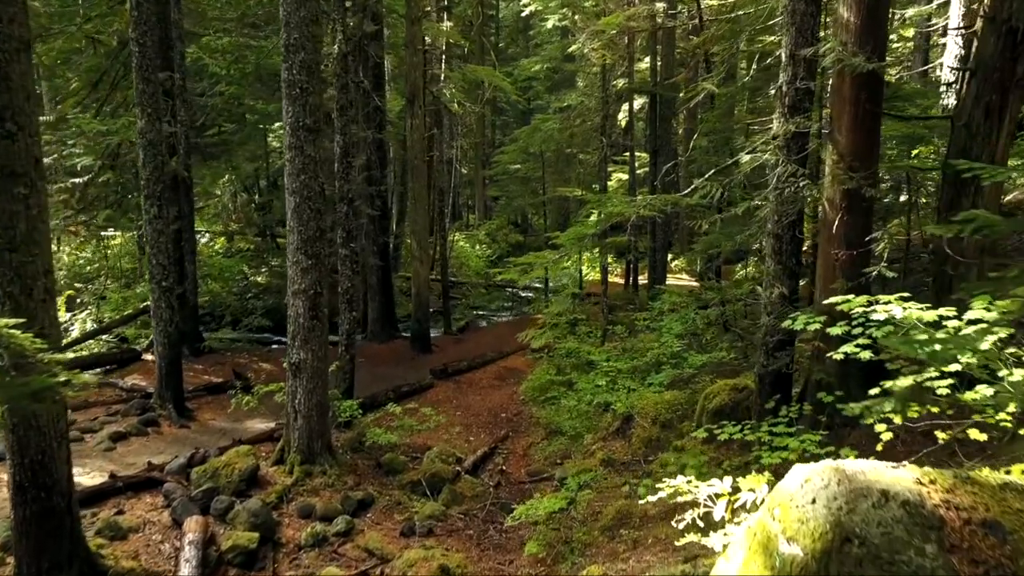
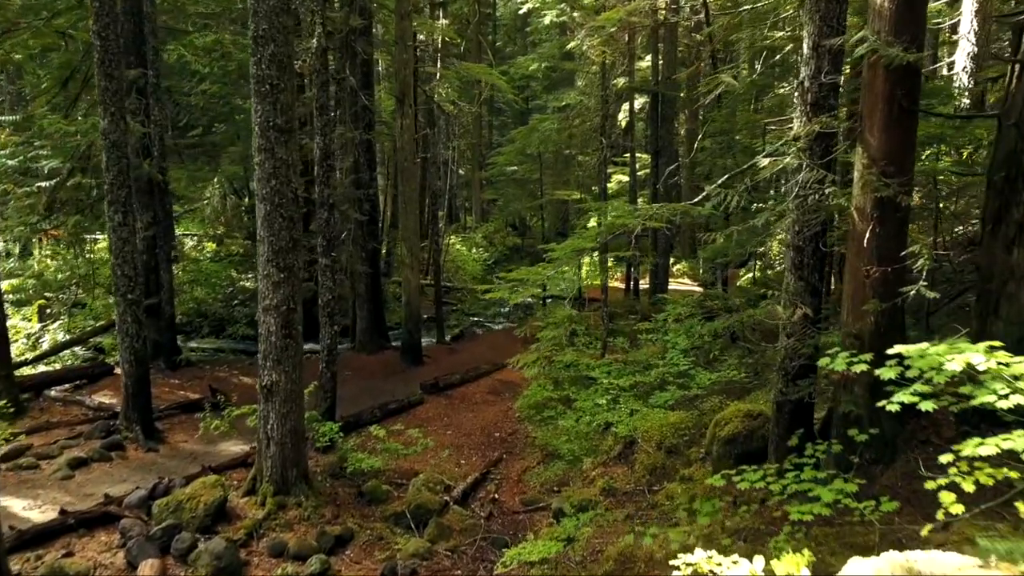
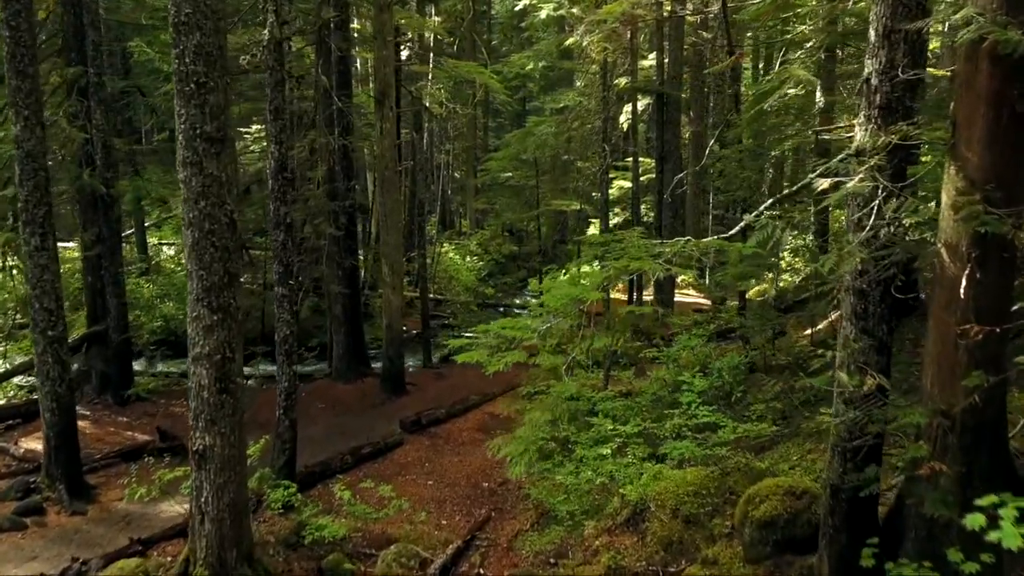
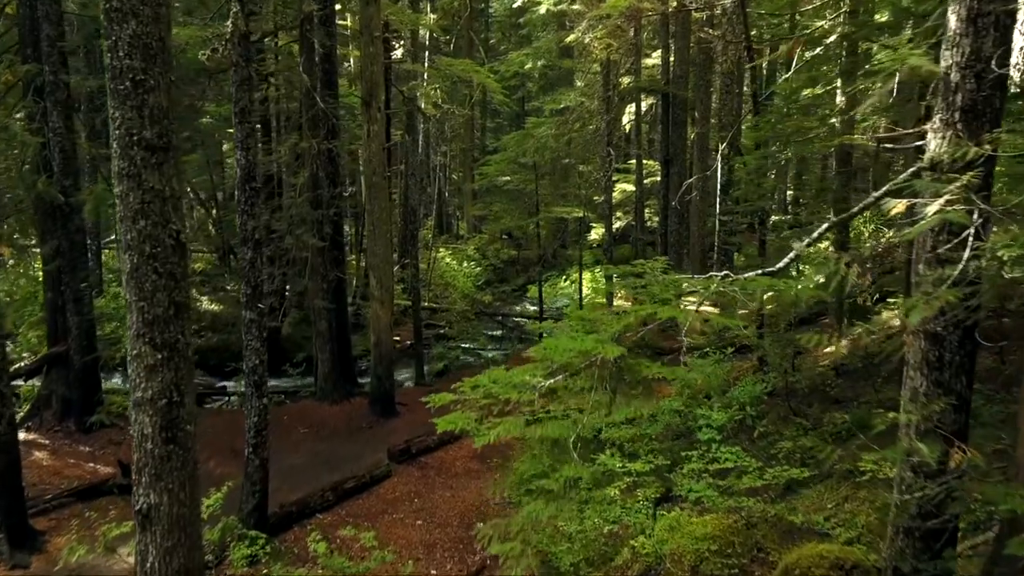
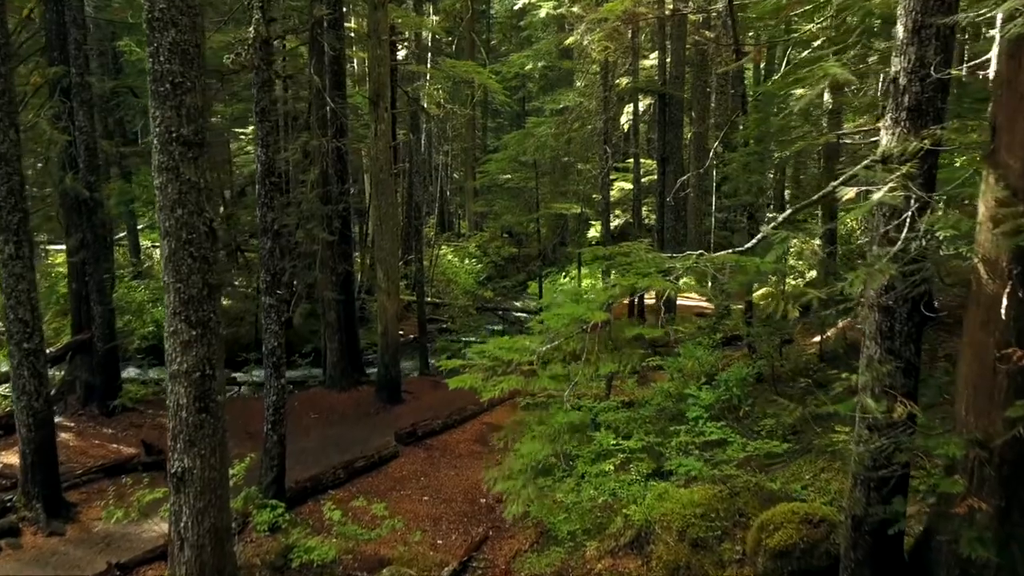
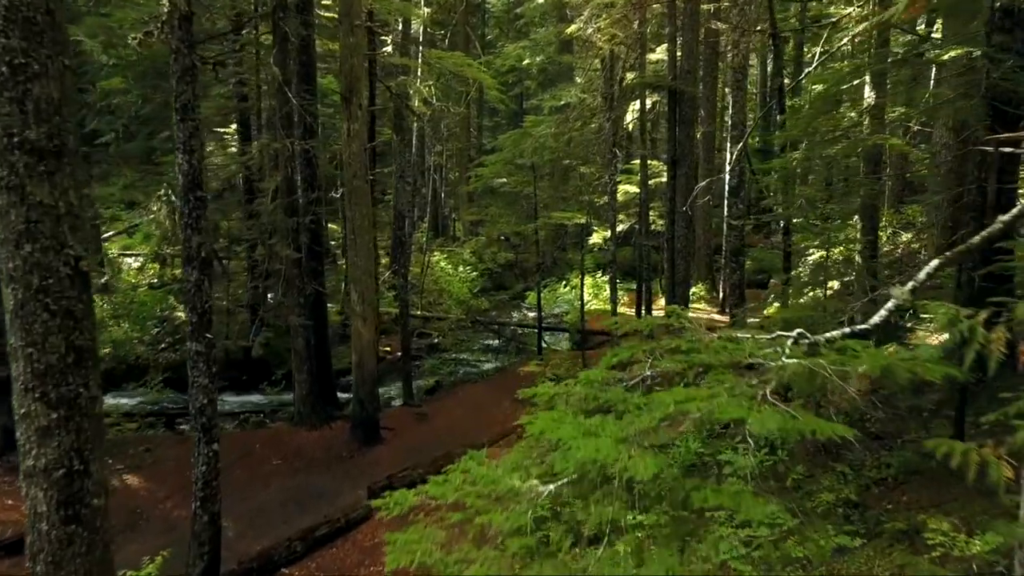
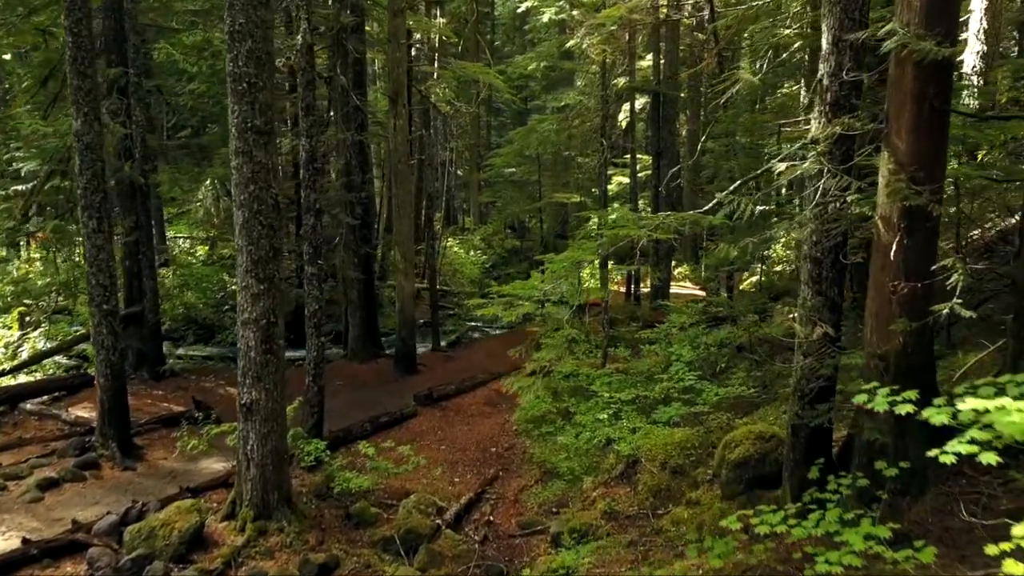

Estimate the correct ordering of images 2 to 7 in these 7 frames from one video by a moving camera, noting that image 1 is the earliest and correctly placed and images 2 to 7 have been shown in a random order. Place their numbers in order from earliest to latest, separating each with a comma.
2, 7, 3, 5, 4, 6
